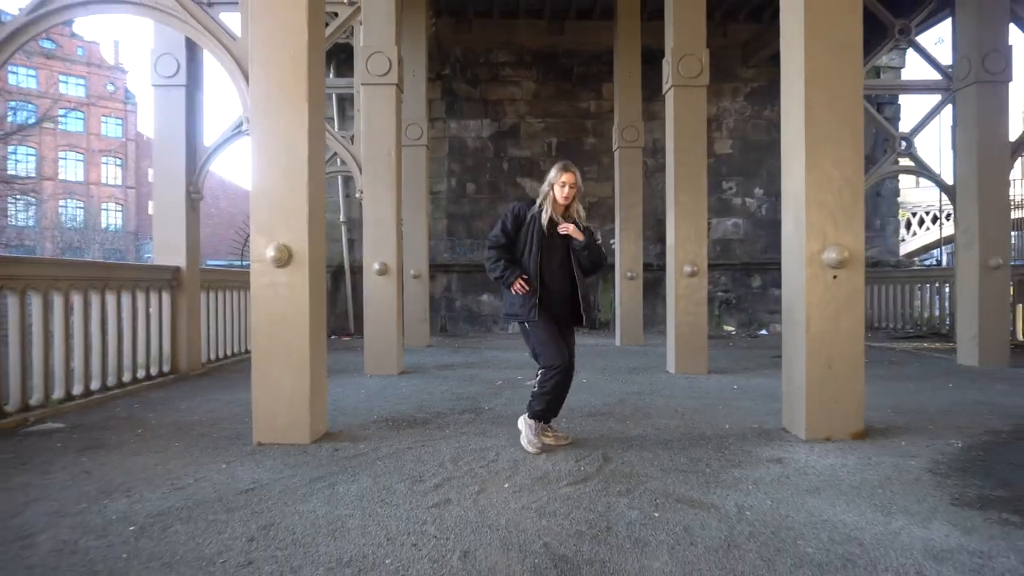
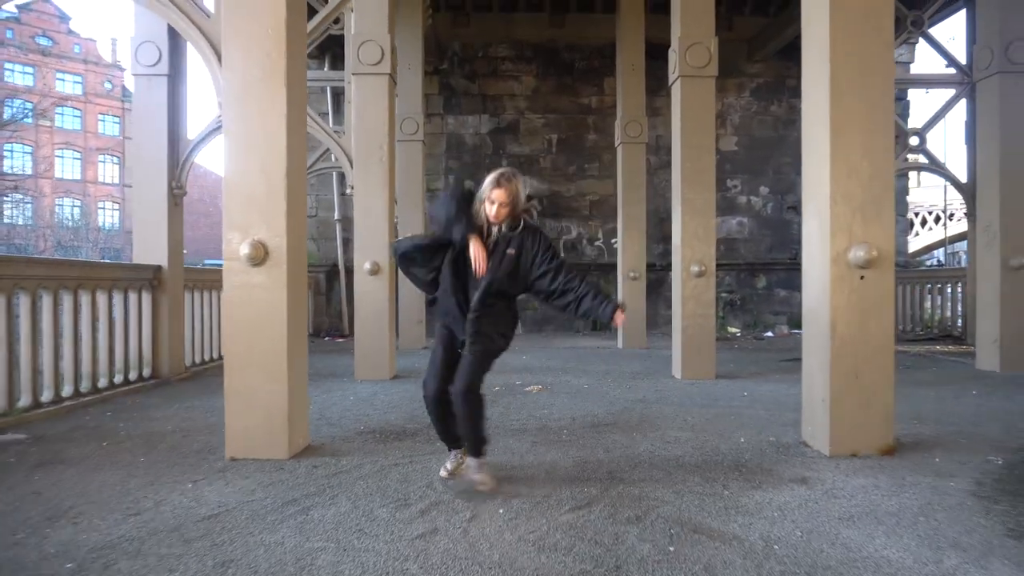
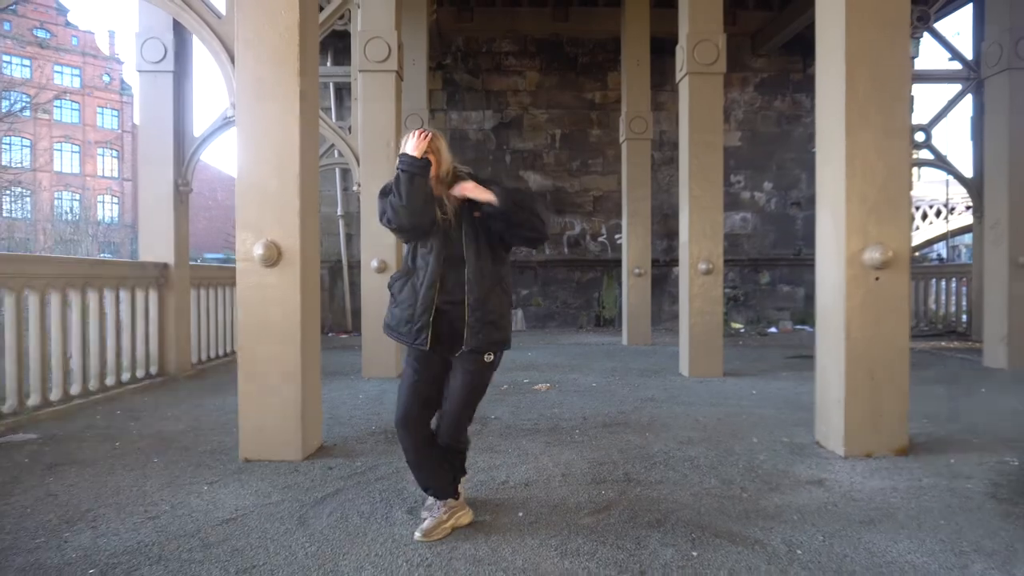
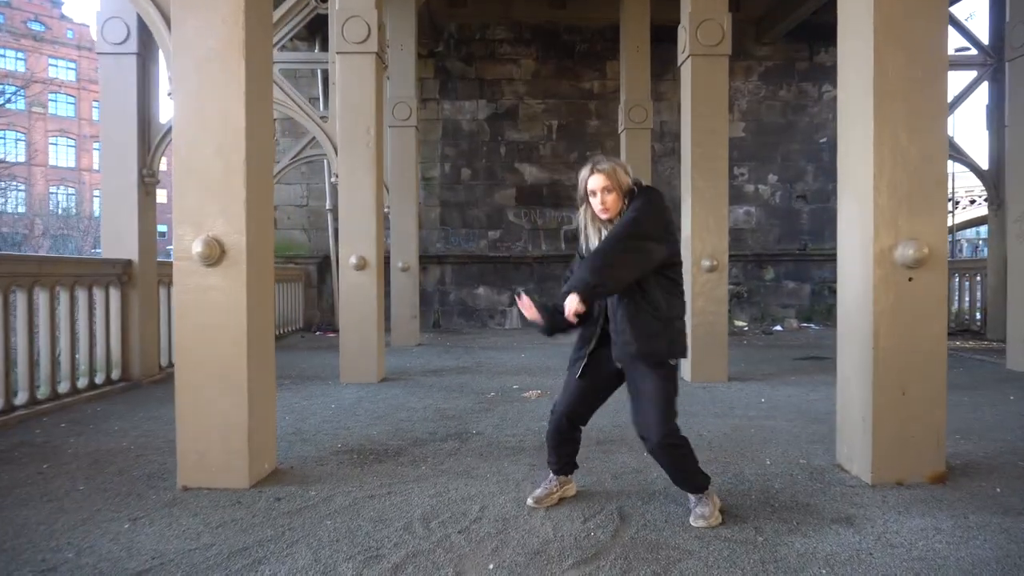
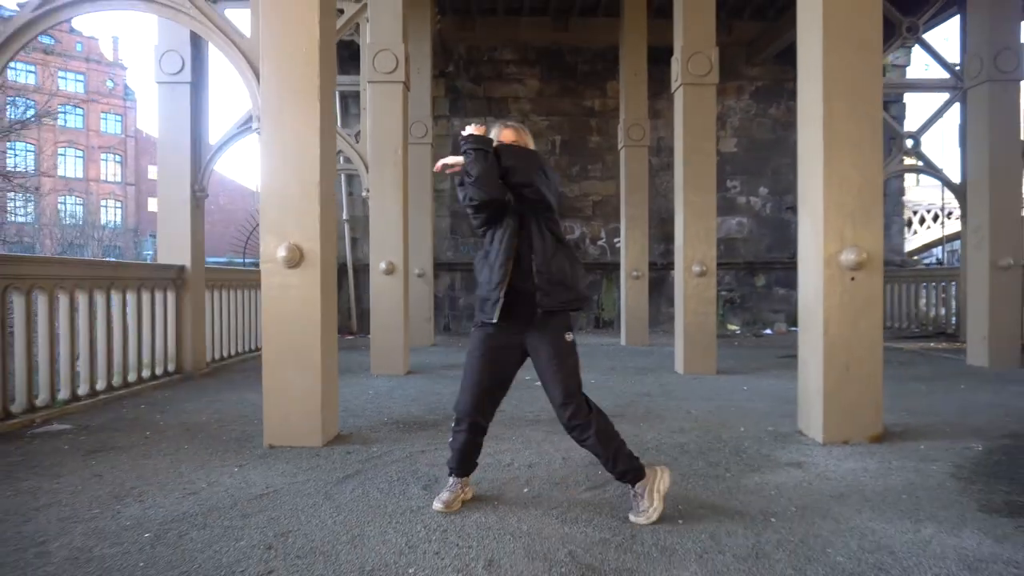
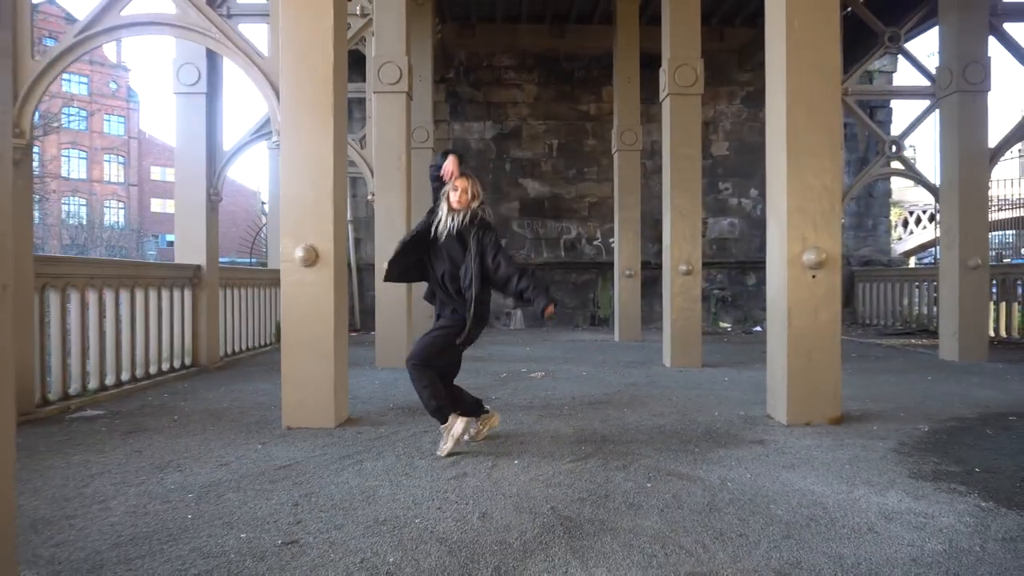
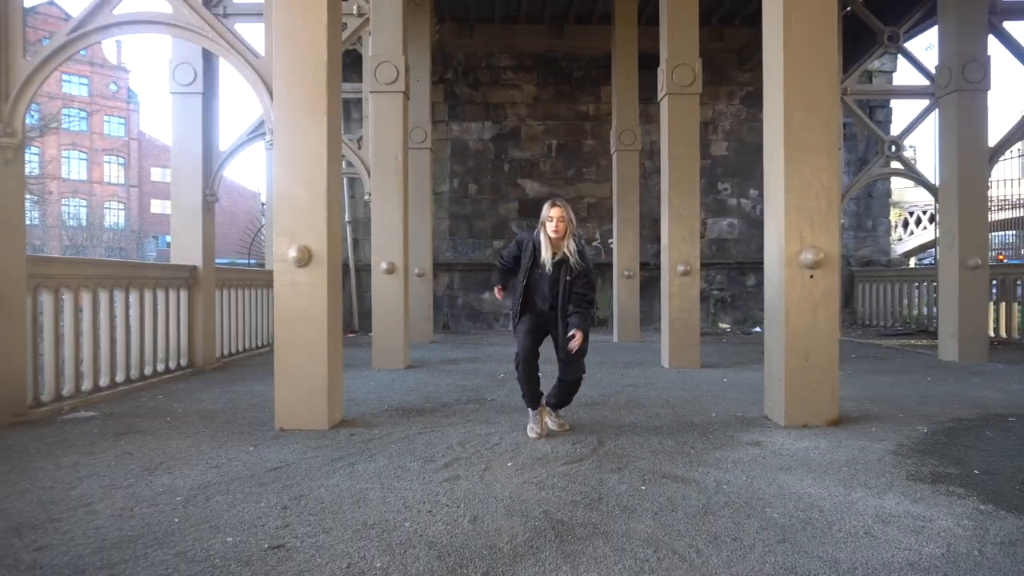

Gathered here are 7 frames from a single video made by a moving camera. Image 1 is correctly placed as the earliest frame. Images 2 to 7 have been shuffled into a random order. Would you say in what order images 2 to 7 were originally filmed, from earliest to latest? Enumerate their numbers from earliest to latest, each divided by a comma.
7, 4, 2, 6, 3, 5
